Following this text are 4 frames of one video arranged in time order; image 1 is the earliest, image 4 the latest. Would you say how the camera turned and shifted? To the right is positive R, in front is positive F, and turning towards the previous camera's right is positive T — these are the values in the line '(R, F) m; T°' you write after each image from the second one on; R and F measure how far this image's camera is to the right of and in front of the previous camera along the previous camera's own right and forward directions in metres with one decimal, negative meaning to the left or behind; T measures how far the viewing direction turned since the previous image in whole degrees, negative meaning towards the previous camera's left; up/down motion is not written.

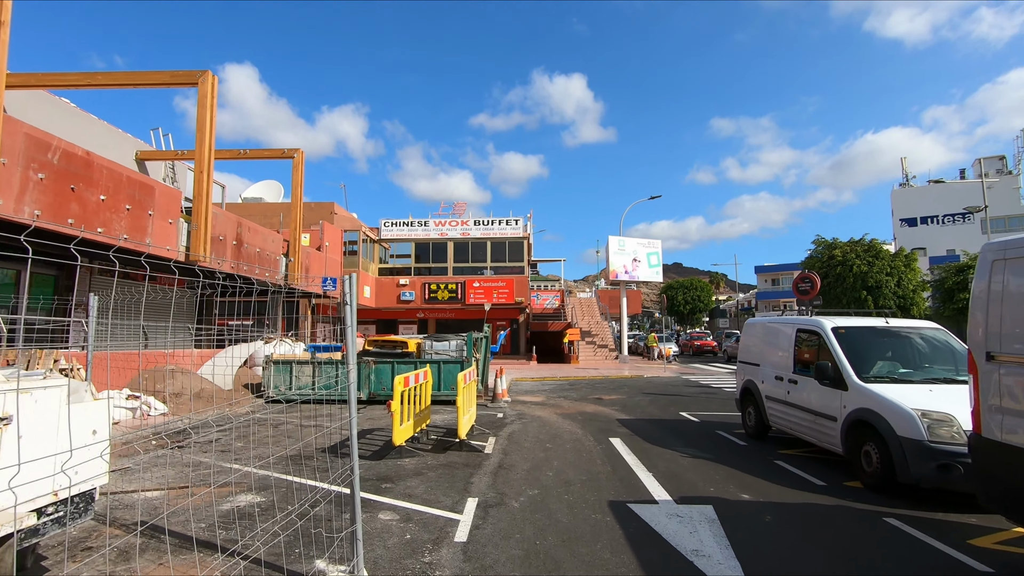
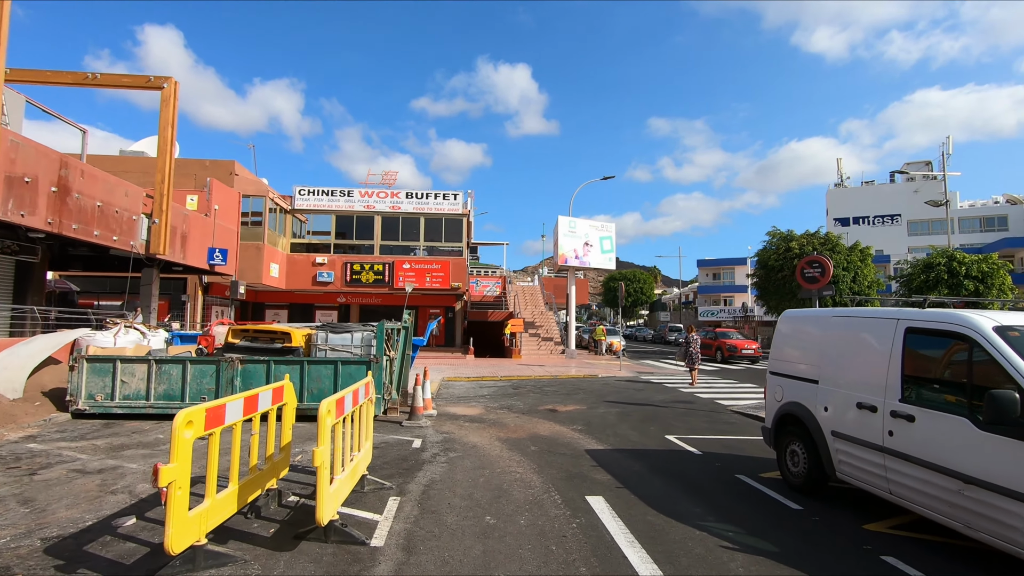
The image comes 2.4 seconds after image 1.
(+0.2, +3.2) m; +7°
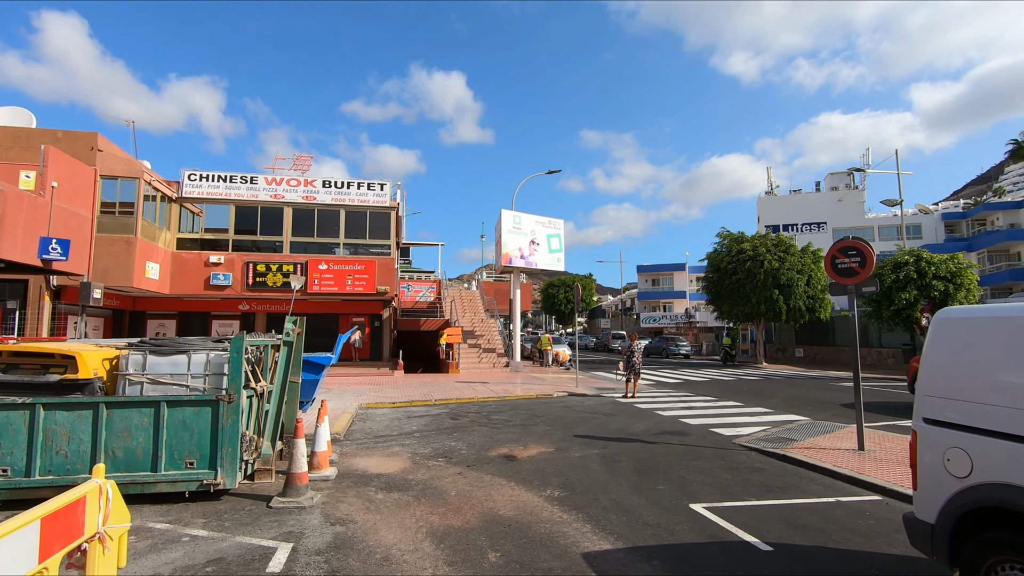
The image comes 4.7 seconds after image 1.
(-0.1, +3.0) m; +7°
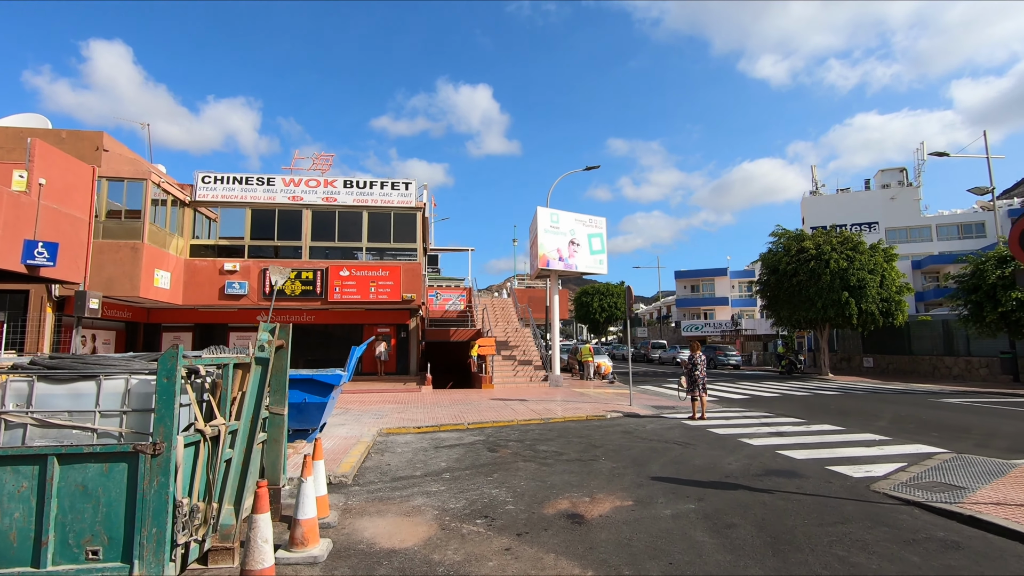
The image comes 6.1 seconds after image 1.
(-0.3, +2.0) m; -3°
